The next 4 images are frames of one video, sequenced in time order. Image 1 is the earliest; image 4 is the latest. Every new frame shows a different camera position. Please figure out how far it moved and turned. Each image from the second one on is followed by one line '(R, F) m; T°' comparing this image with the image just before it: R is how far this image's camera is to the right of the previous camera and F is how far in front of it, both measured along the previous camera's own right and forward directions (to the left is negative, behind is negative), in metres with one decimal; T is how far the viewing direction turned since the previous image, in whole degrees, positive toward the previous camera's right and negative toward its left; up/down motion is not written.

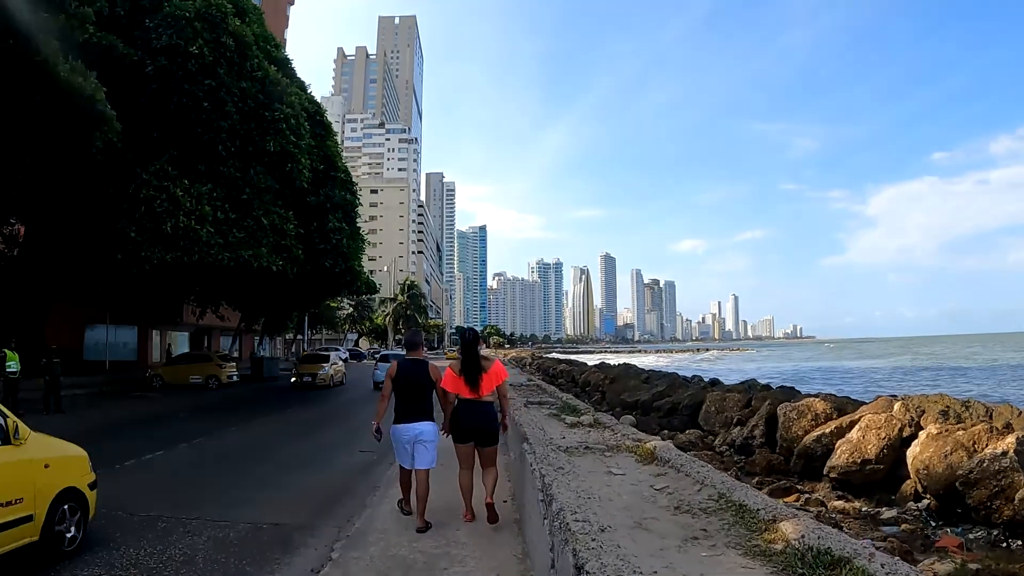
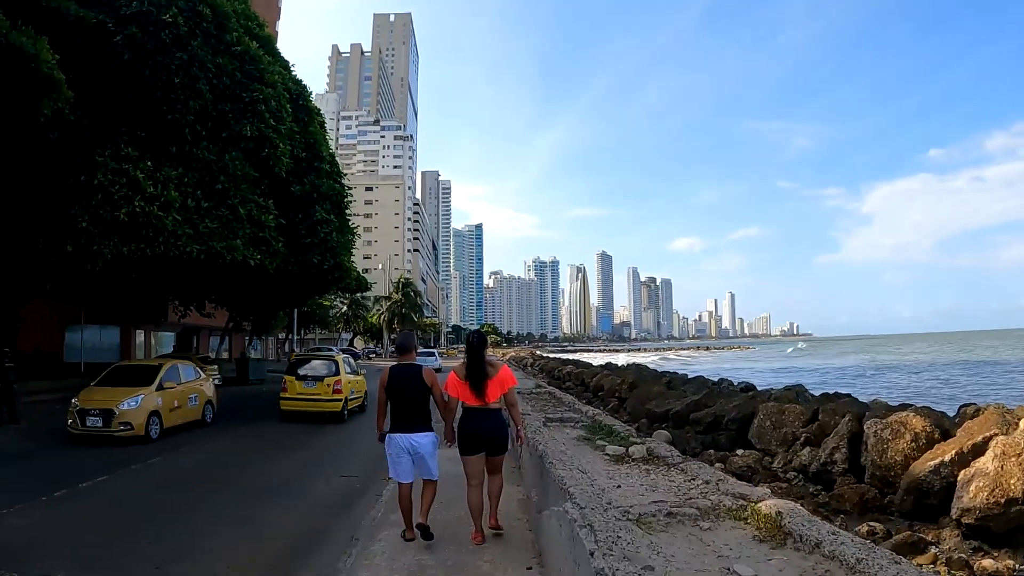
(-0.2, +1.9) m; 0°
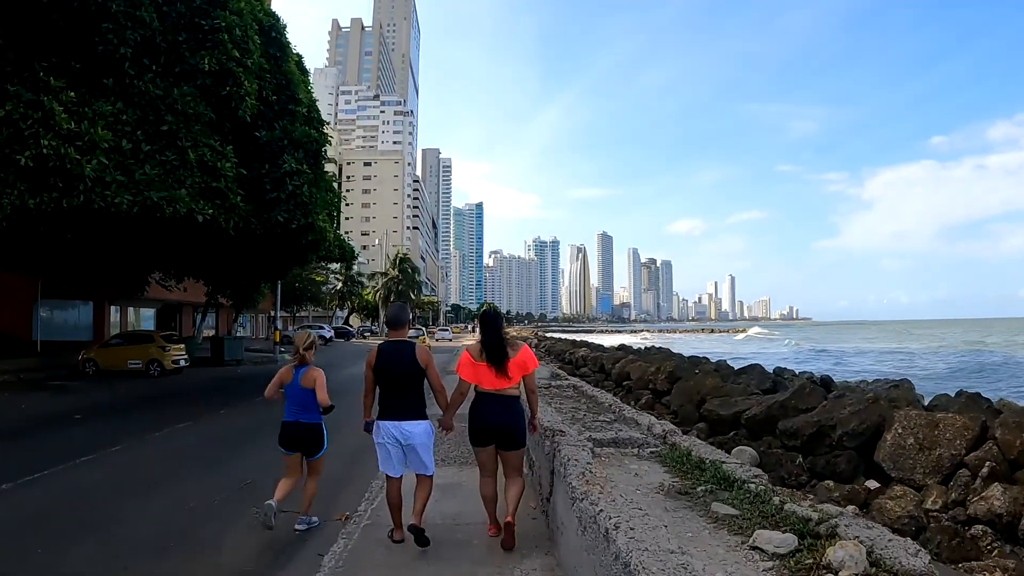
(-0.2, +2.9) m; 0°
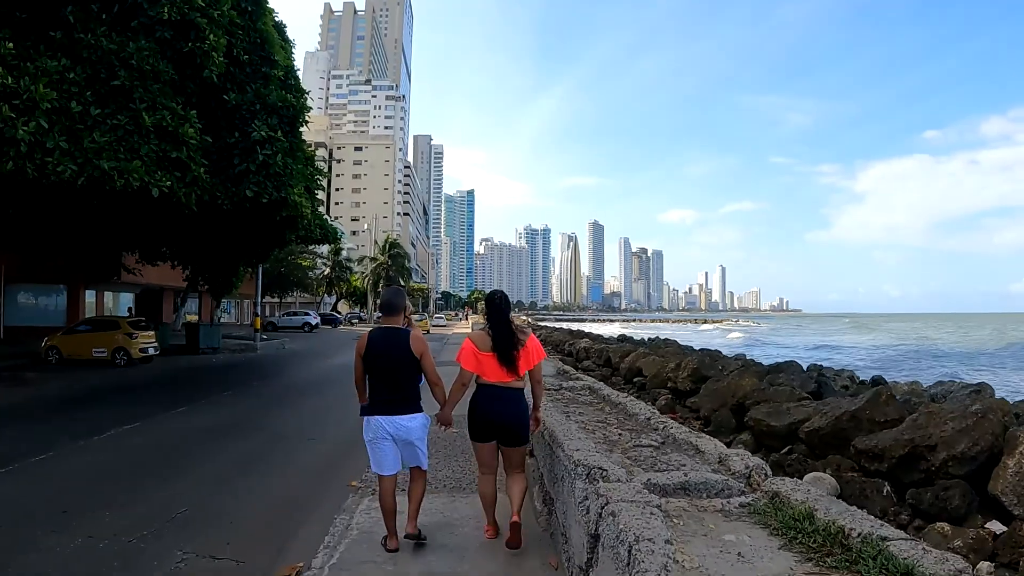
(-0.1, +1.5) m; +1°
